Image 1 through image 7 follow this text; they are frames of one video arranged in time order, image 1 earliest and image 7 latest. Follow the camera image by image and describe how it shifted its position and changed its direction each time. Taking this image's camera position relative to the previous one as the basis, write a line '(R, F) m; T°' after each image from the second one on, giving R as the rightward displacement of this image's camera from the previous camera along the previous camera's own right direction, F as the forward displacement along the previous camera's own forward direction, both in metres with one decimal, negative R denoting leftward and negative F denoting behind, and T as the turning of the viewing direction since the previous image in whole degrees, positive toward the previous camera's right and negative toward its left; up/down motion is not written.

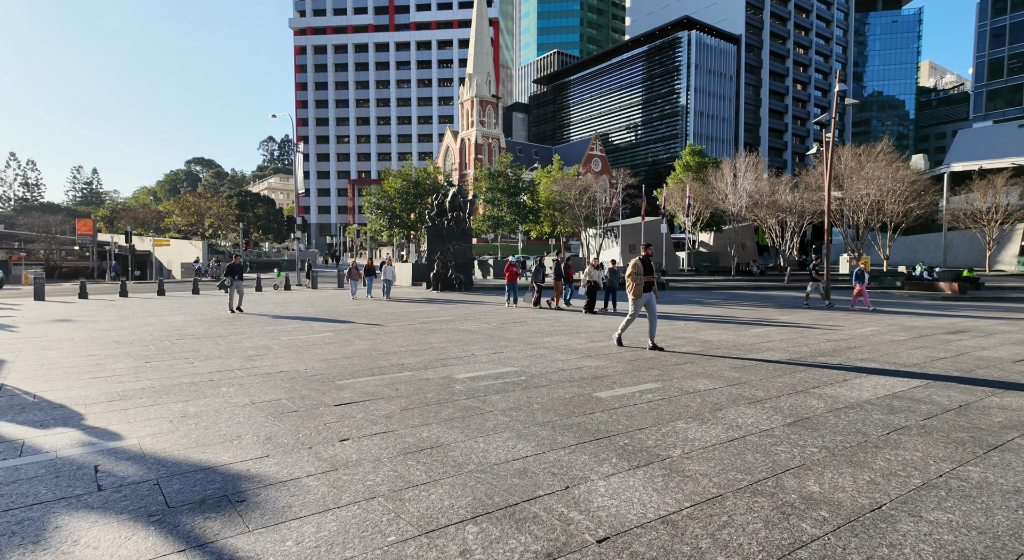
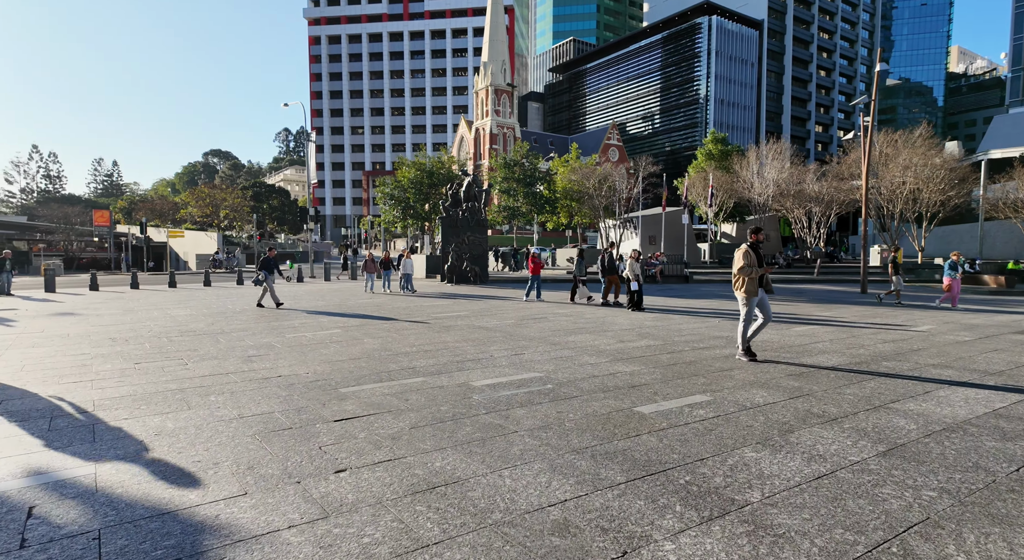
(-0.1, +0.8) m; -1°
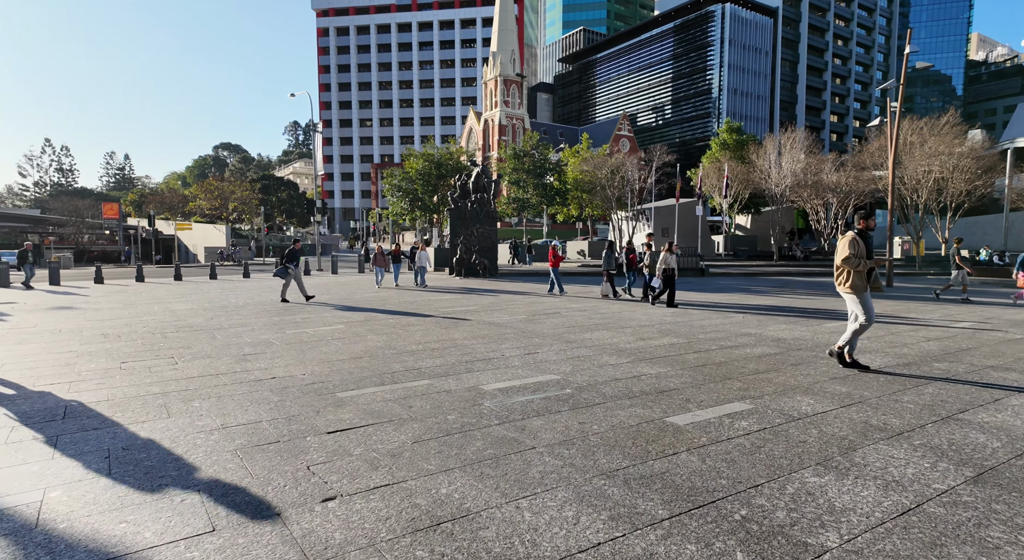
(-0.1, +0.6) m; -1°
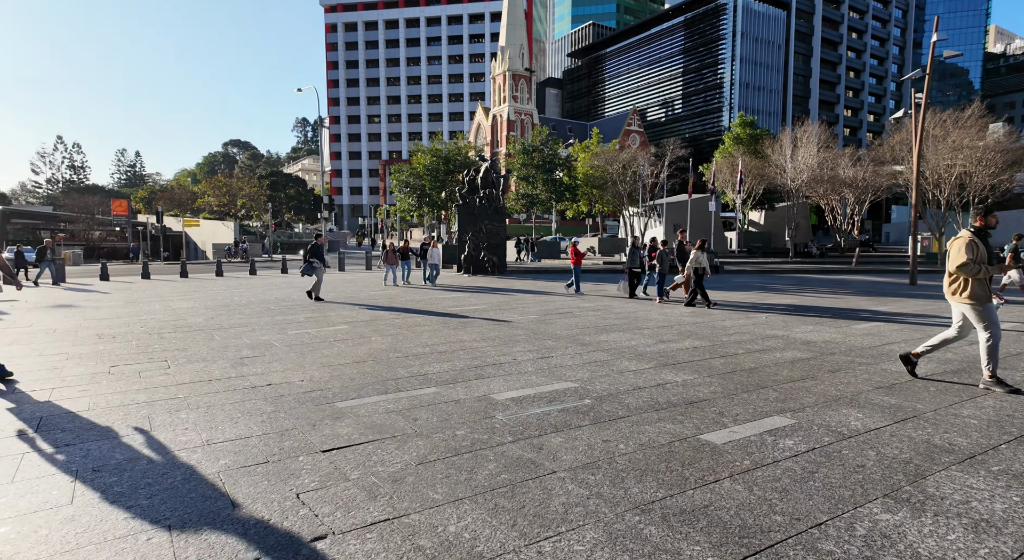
(-0.1, +0.5) m; -1°
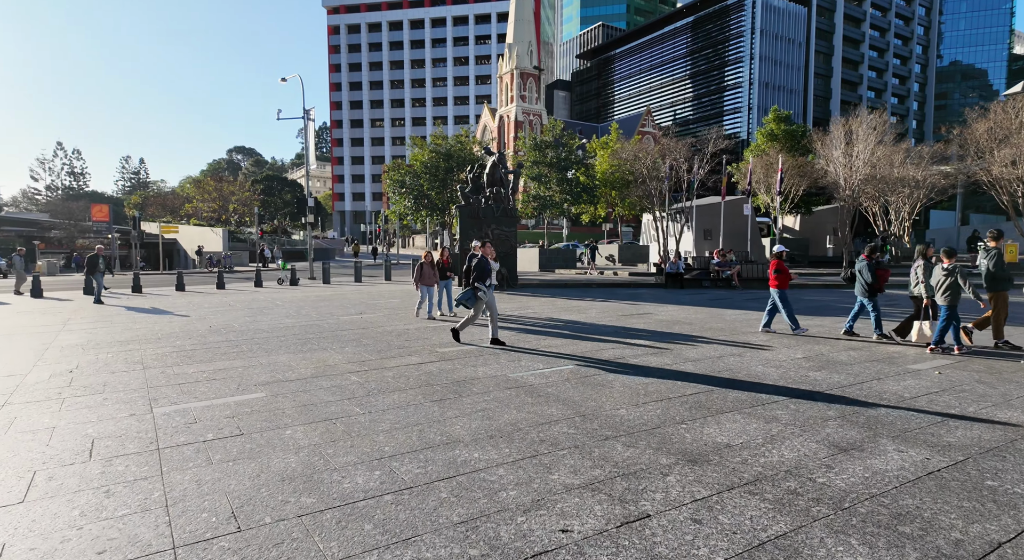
(-0.2, +4.0) m; 0°
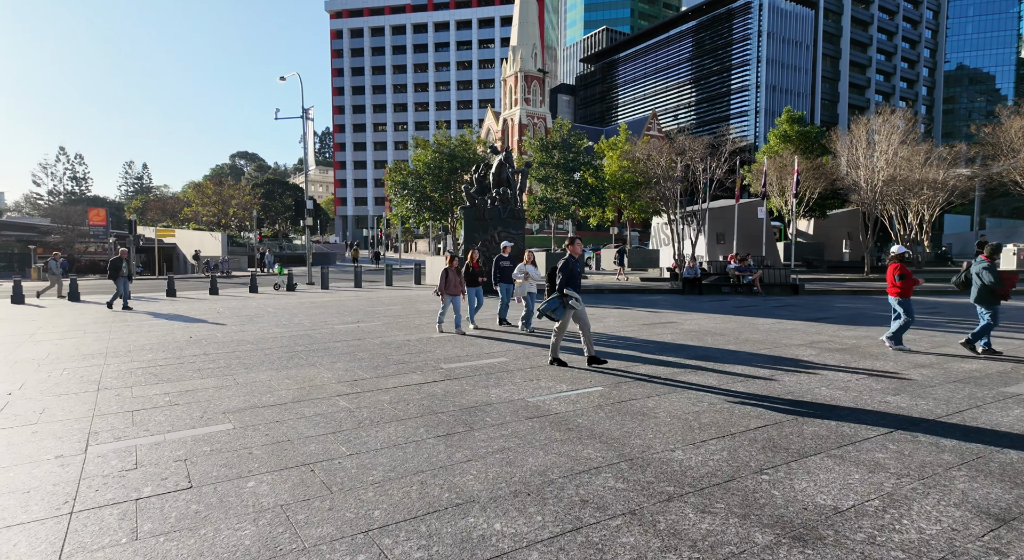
(-0.2, +1.1) m; 0°
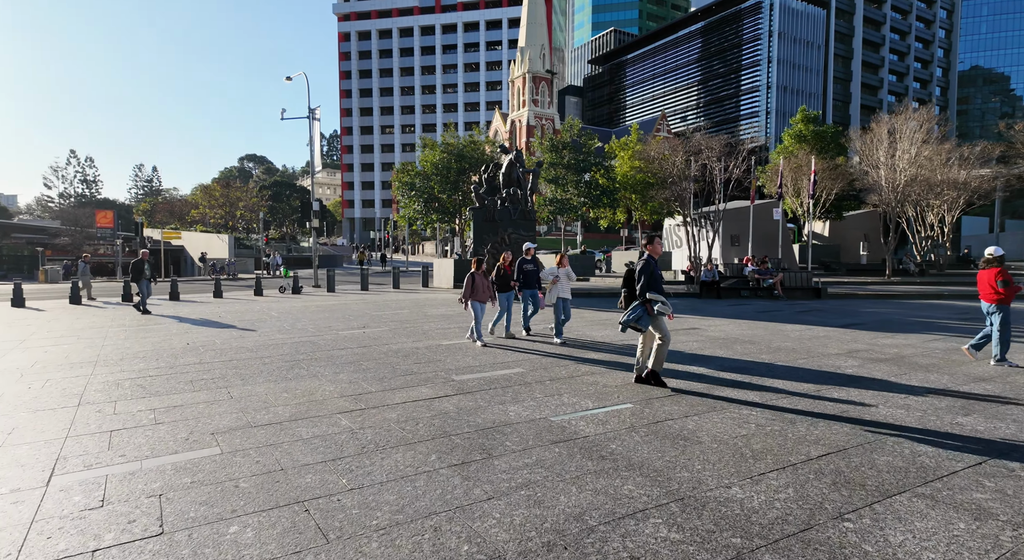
(-0.1, +0.6) m; -1°
